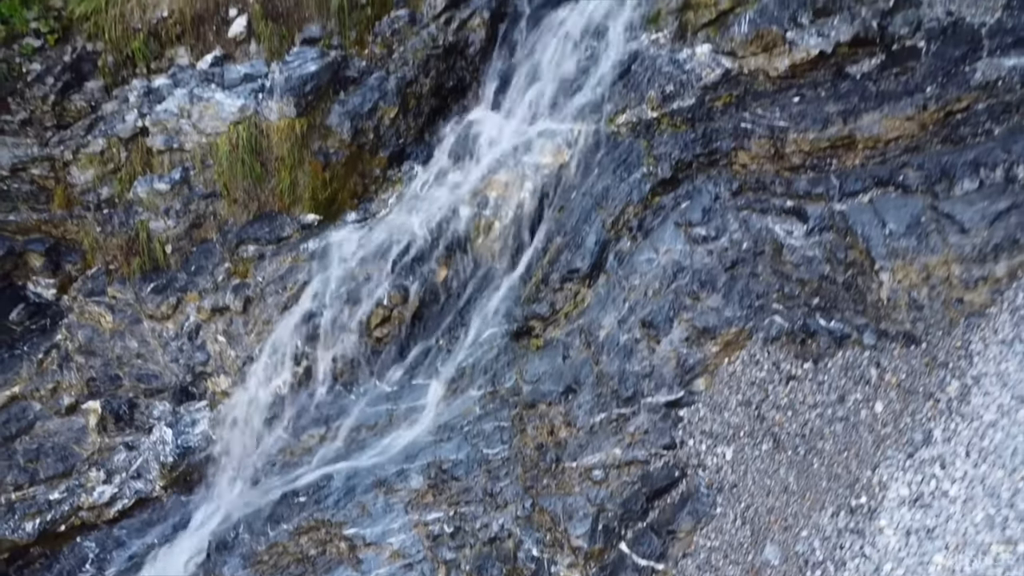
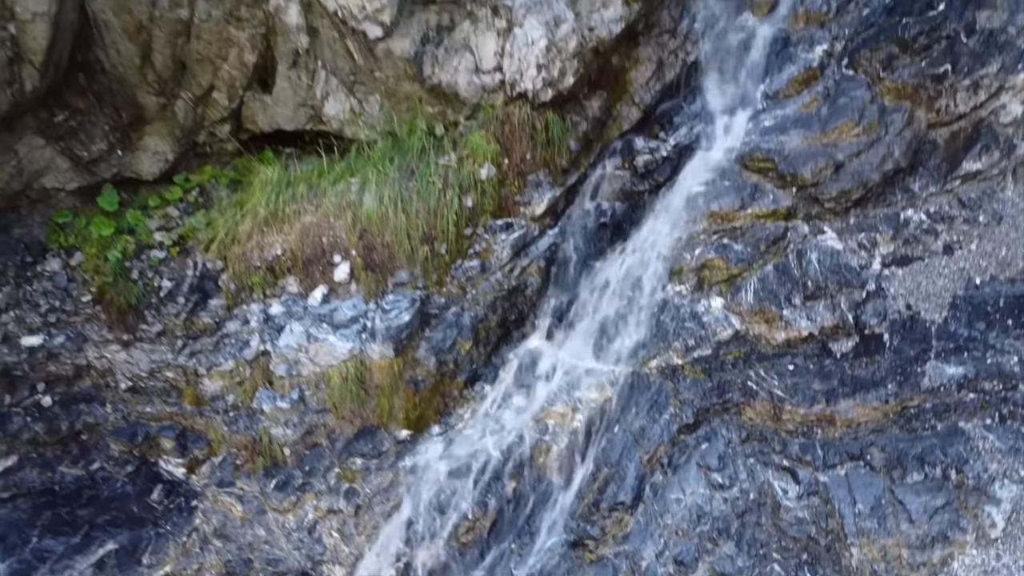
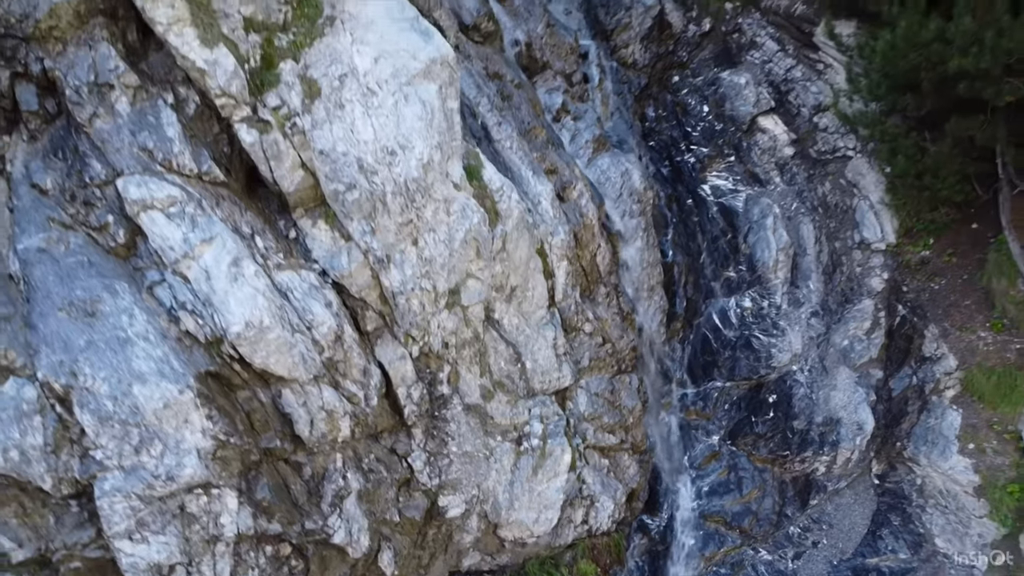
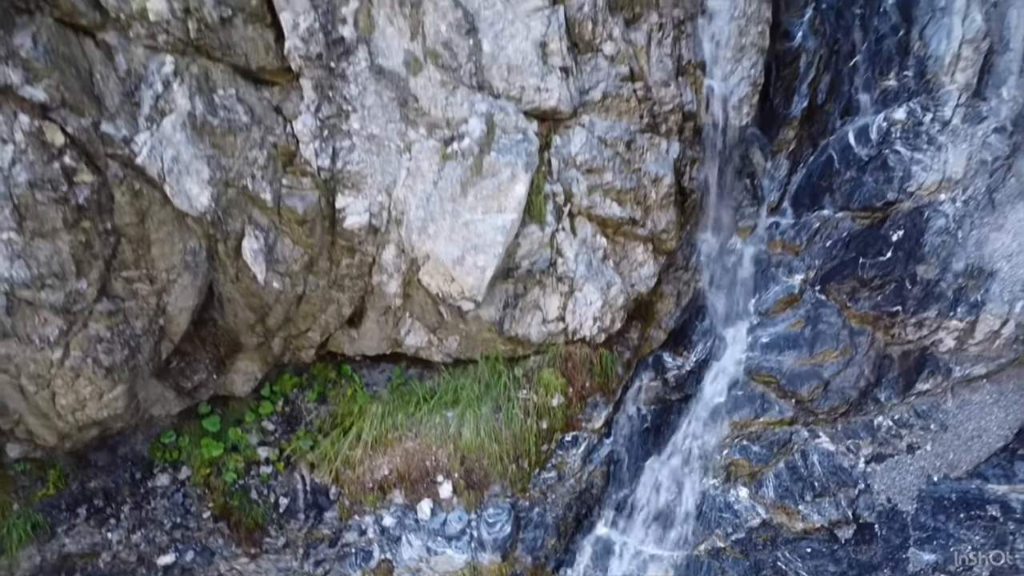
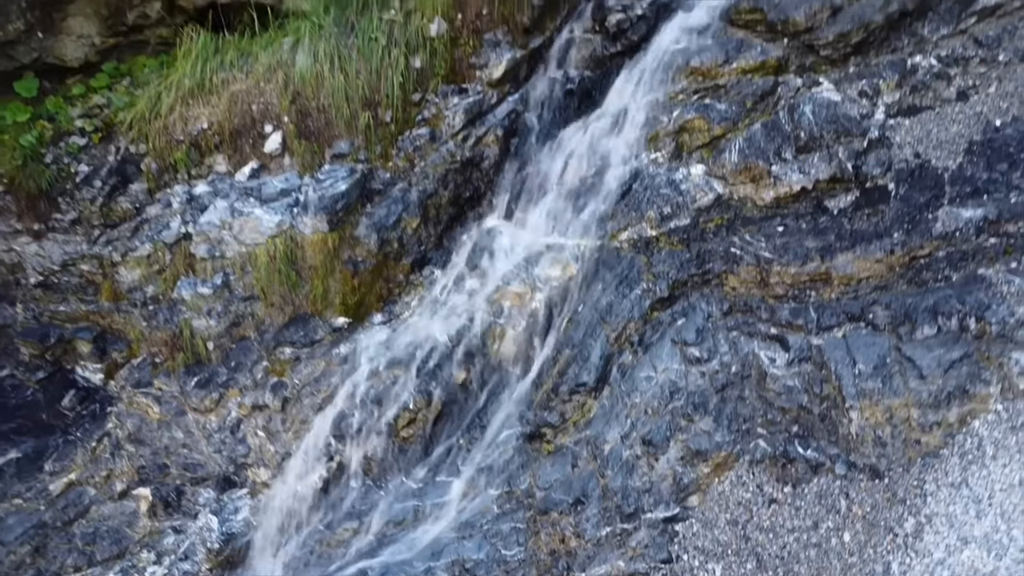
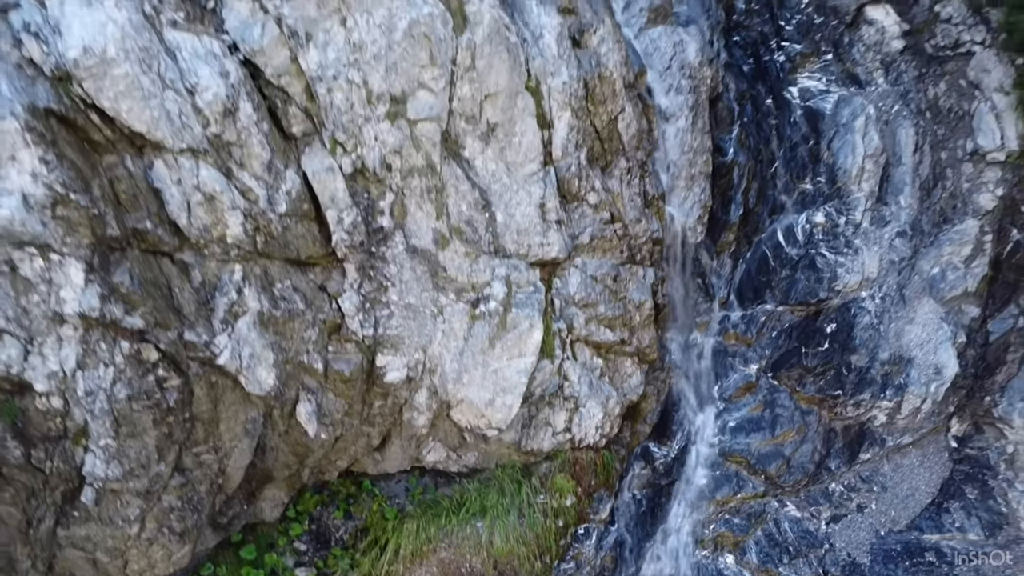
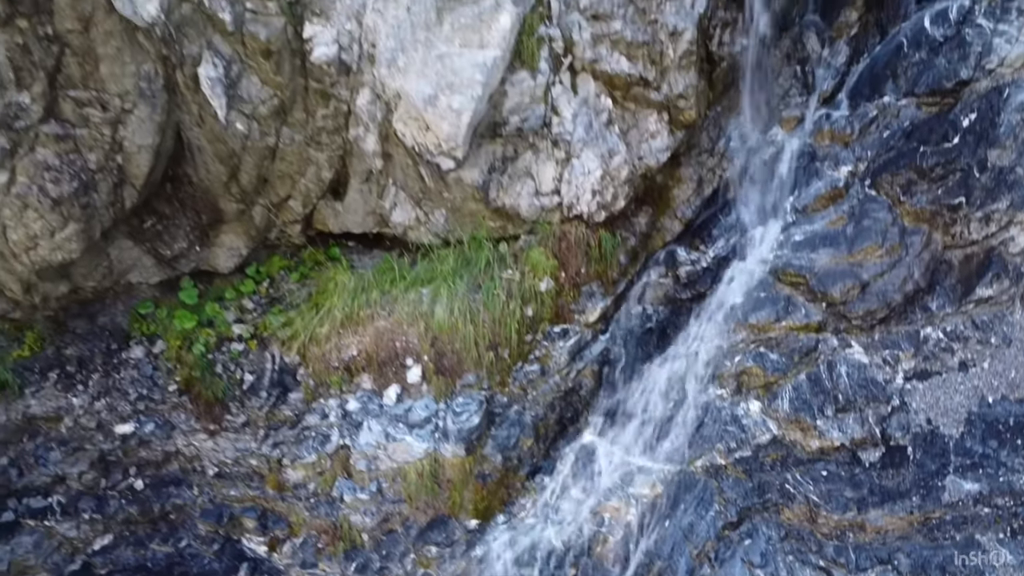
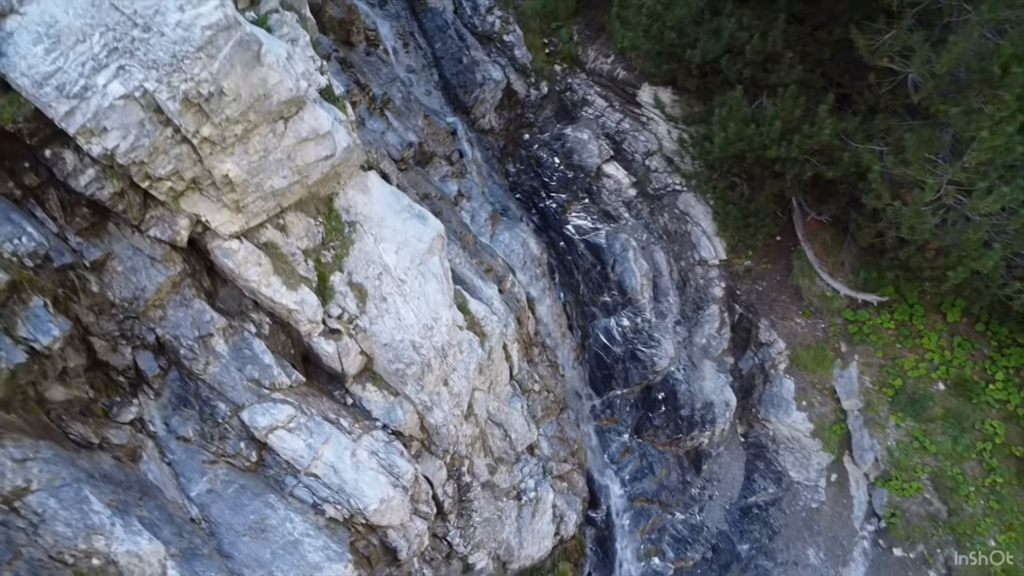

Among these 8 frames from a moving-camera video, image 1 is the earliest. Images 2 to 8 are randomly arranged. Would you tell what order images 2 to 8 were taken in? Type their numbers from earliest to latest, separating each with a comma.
5, 2, 7, 4, 6, 3, 8
